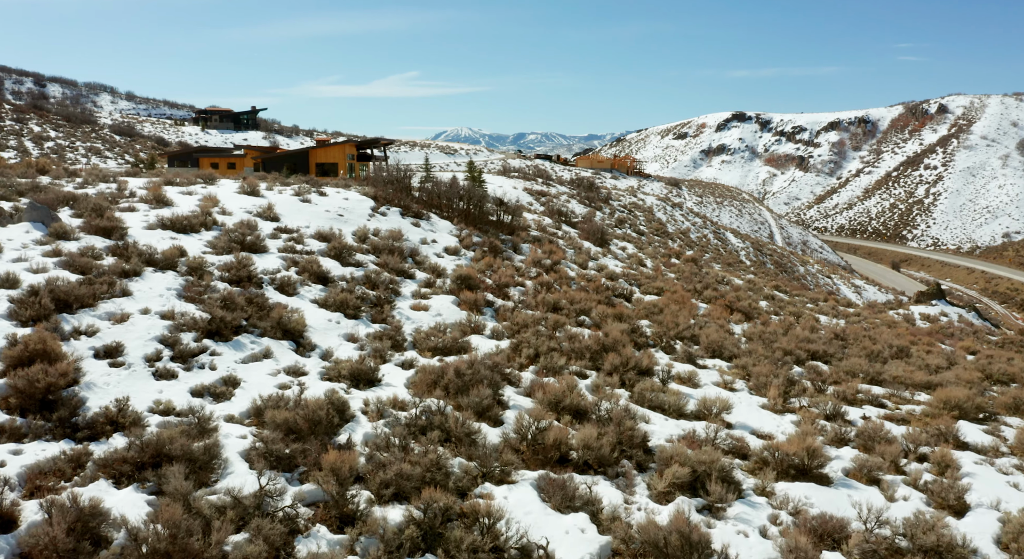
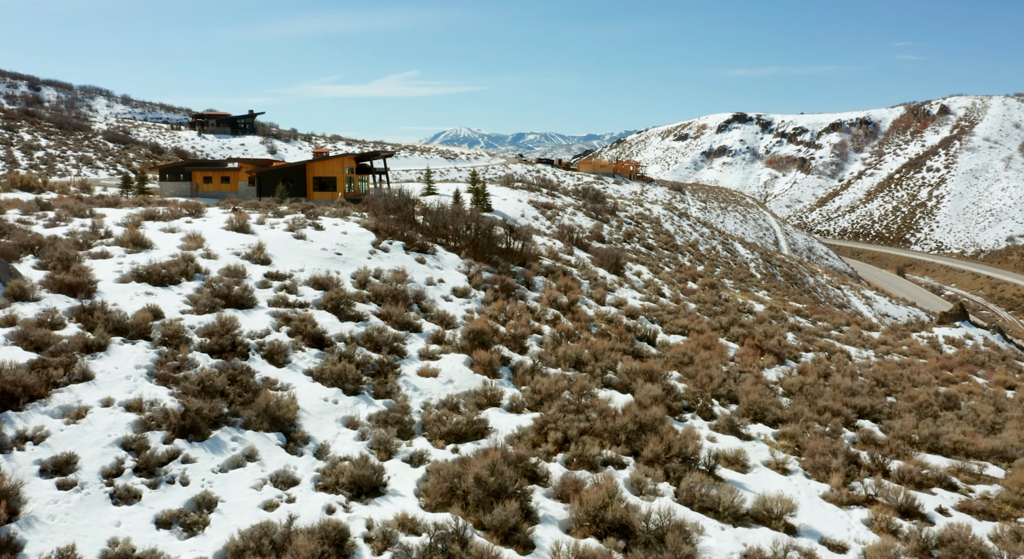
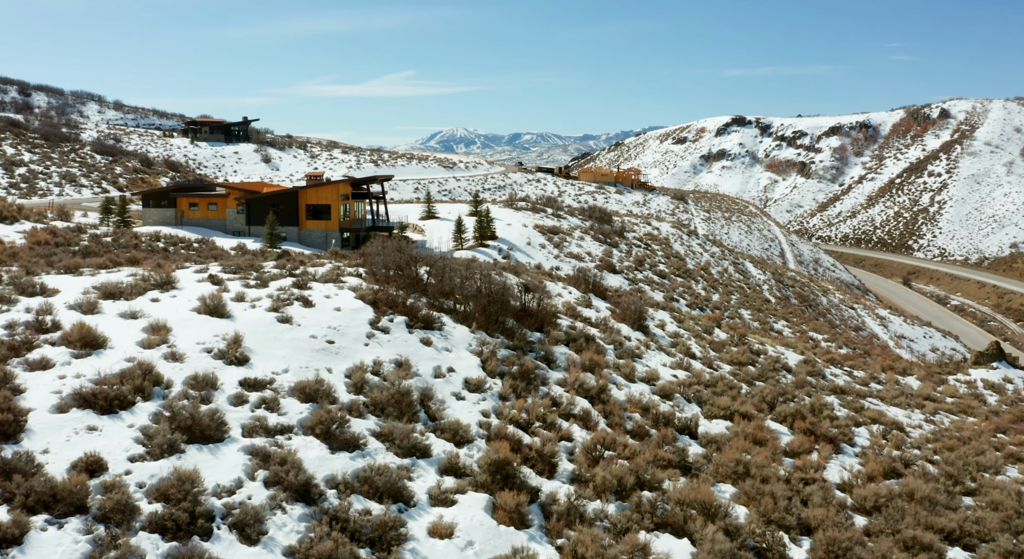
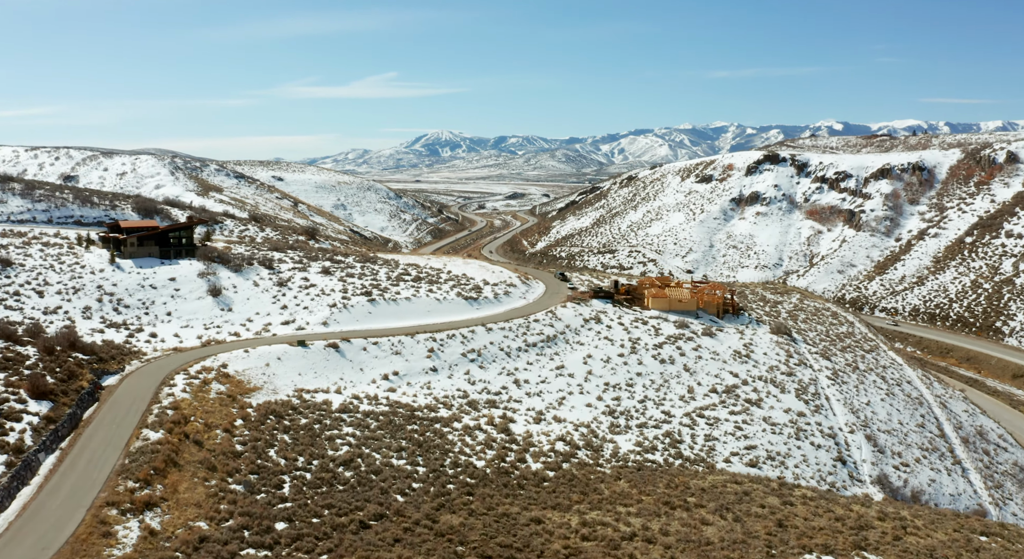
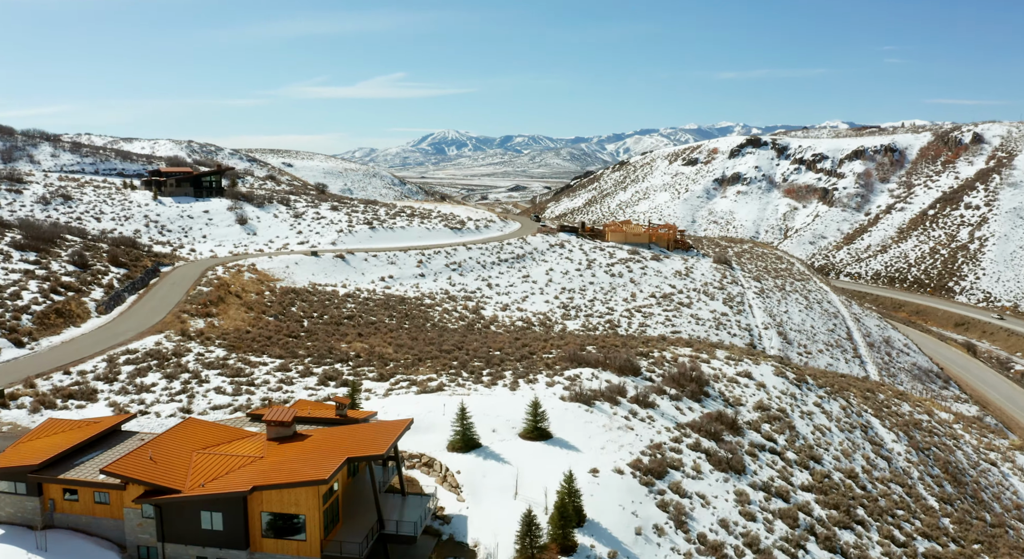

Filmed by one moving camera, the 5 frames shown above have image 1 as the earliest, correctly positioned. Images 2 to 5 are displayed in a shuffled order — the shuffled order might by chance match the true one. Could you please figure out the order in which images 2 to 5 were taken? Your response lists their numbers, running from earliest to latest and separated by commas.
2, 3, 5, 4
